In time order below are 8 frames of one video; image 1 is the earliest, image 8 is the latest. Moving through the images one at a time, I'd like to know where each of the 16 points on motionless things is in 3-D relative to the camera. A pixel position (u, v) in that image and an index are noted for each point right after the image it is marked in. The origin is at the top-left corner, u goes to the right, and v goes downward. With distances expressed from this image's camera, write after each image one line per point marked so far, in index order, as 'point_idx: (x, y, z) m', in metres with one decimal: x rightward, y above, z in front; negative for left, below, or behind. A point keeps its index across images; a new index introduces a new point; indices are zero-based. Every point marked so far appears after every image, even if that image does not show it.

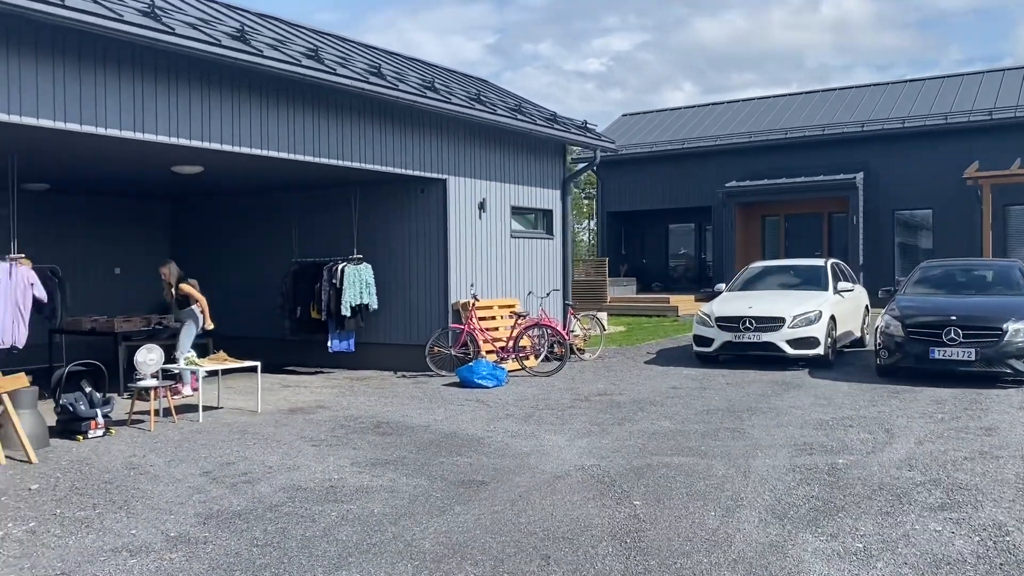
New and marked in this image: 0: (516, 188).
0: (+0.1, +1.4, +12.3) m
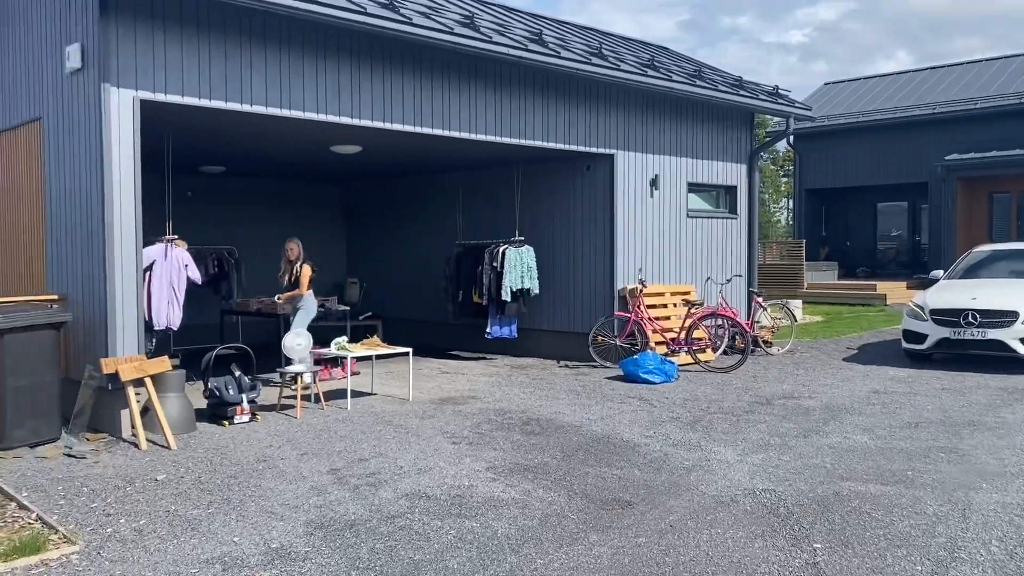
0: (+2.3, +1.6, +11.2) m
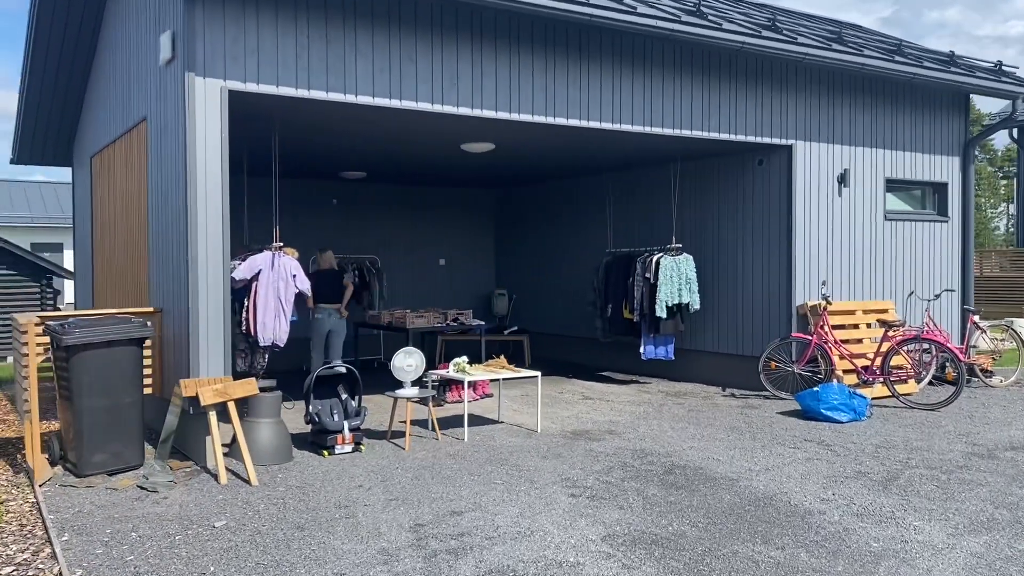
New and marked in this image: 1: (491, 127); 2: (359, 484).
0: (+4.1, +1.4, +9.4) m
1: (-0.2, +1.4, +7.7) m
2: (-1.0, -1.2, +5.5) m
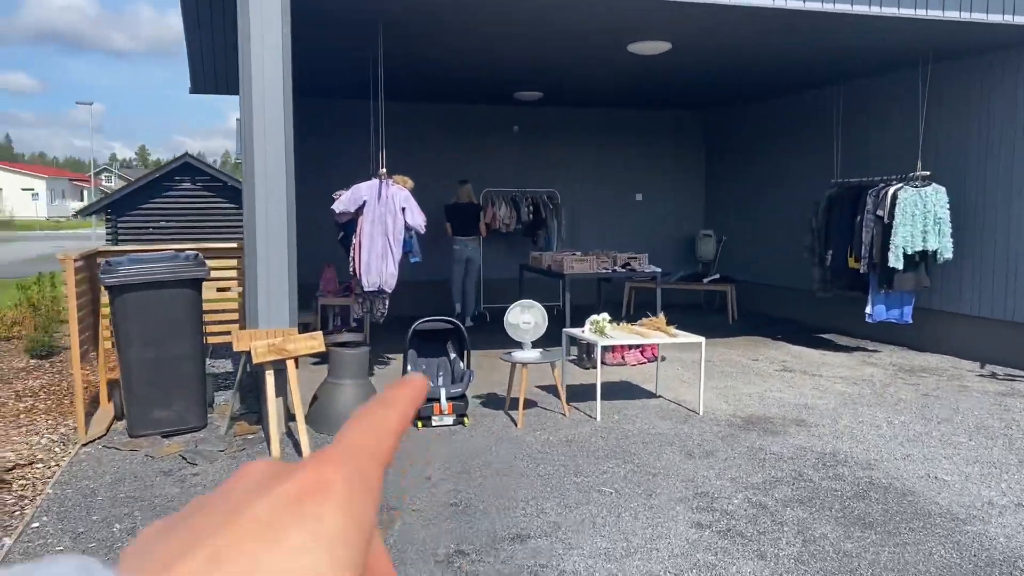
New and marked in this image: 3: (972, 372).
0: (+5.6, +1.8, +6.4) m
1: (+1.0, +1.8, +6.0) m
2: (-0.4, -0.9, +4.3) m
3: (+3.5, -0.6, +6.7) m
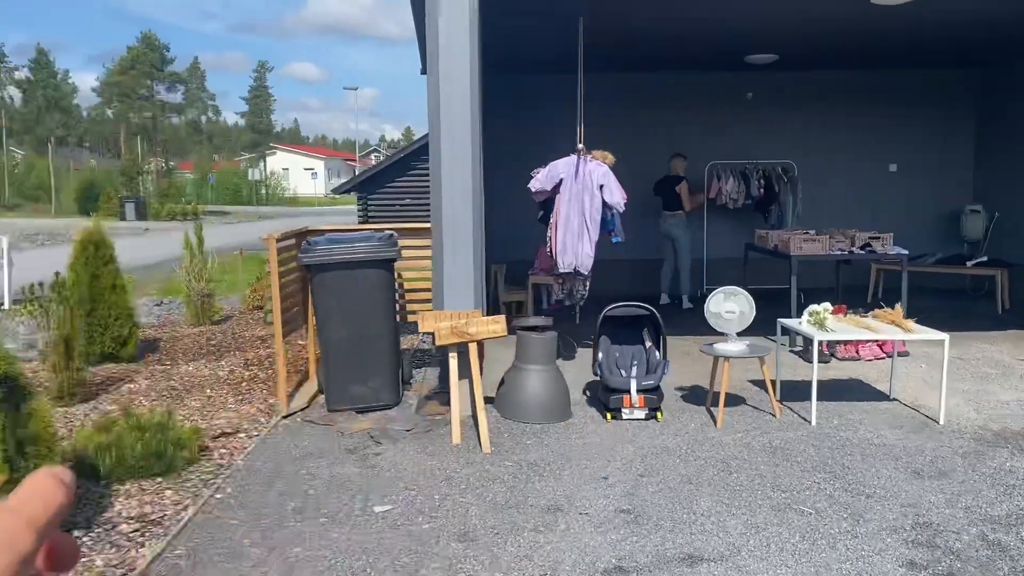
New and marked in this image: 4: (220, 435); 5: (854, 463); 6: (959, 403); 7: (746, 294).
0: (+6.8, +1.8, +4.3) m
1: (+2.3, +1.9, +5.1) m
2: (+0.4, -0.8, +4.0) m
3: (+4.8, -0.6, +5.2) m
4: (-1.5, -0.8, +4.6) m
5: (+1.6, -0.8, +4.1) m
6: (+2.6, -0.7, +5.1) m
7: (+1.3, 0.0, +4.7) m
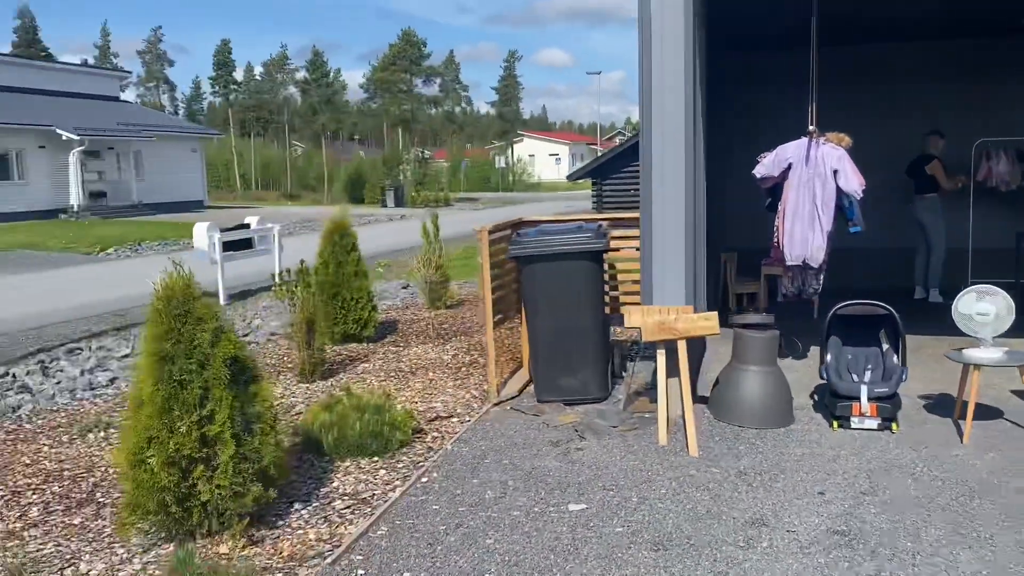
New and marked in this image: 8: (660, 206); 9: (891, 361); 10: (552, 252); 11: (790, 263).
0: (+7.6, +1.7, +2.2) m
1: (+3.4, +1.9, +4.2) m
2: (+1.3, -0.8, +3.6) m
3: (+5.9, -0.6, +3.6) m
4: (-0.4, -0.7, +4.8) m
5: (+2.4, -0.8, +3.5) m
6: (+3.7, -0.7, +4.2) m
7: (+2.3, 0.0, +4.1) m
8: (+0.8, +0.4, +4.5) m
9: (+2.0, -0.4, +4.6) m
10: (+0.2, +0.2, +4.8) m
11: (+1.6, +0.1, +5.2) m
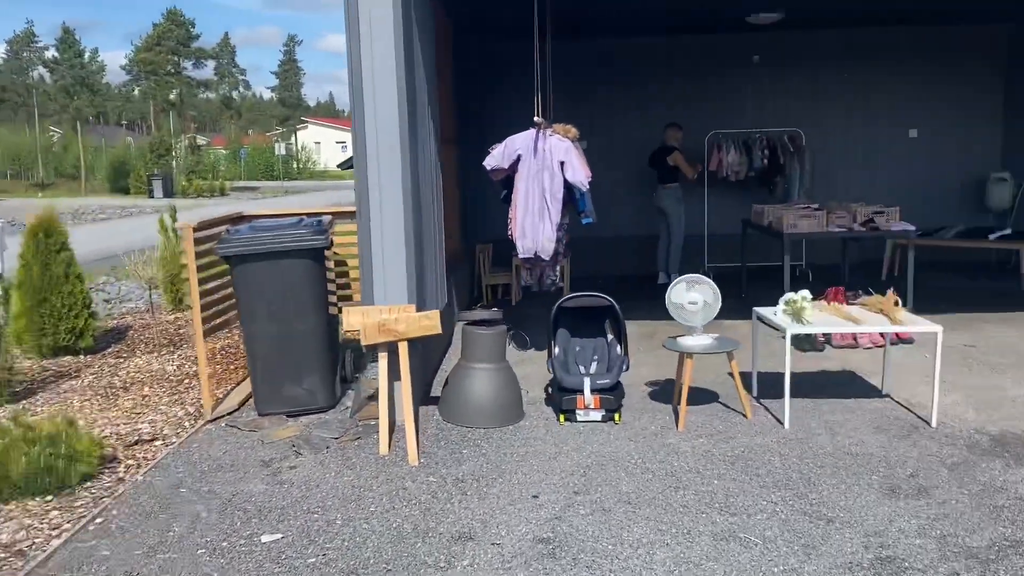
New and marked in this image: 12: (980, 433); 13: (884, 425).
0: (+6.5, +1.9, +3.5) m
1: (+2.0, +2.0, +4.5) m
2: (+0.1, -0.8, +3.5) m
3: (+4.6, -0.5, +4.6) m
4: (-1.8, -0.8, +4.3) m
5: (+1.3, -0.8, +3.6) m
6: (+2.3, -0.6, +4.6) m
7: (+1.0, 0.0, +4.2) m
8: (-0.6, +0.4, +4.2) m
9: (+0.5, -0.3, +4.6) m
10: (-1.2, +0.2, +4.4) m
11: (+0.1, +0.2, +5.1) m
12: (+2.2, -0.7, +4.1) m
13: (+1.8, -0.7, +4.2) m
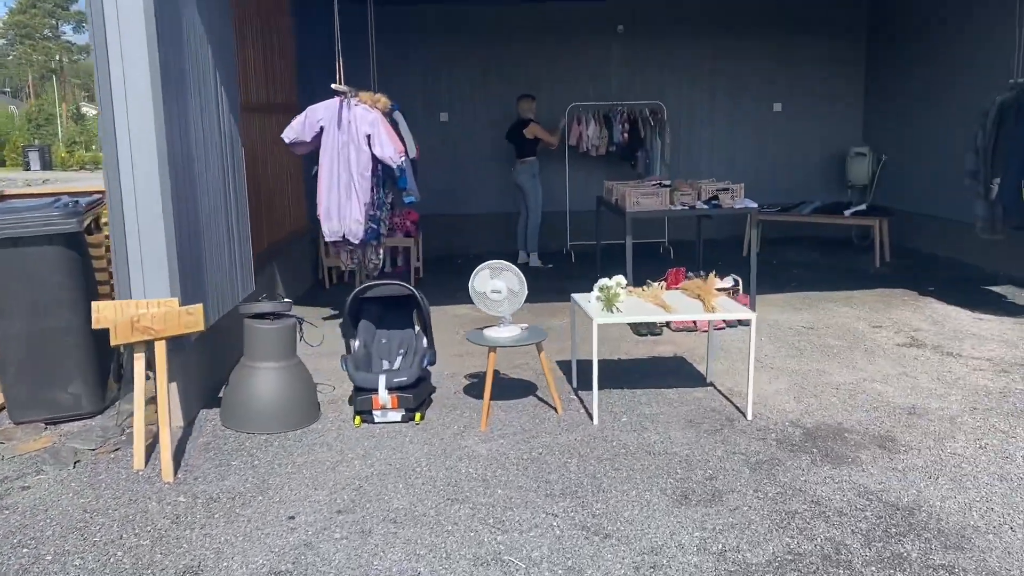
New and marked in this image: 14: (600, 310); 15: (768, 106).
0: (+5.5, +2.0, +3.6) m
1: (+1.0, +2.1, +4.2) m
2: (-0.8, -0.8, +3.1) m
3: (+3.6, -0.4, +4.6) m
4: (-2.8, -0.7, +3.7) m
5: (+0.4, -0.7, +3.3) m
6: (+1.3, -0.5, +4.4) m
7: (0.0, +0.1, +3.9) m
8: (-1.6, +0.5, +3.7) m
9: (-0.4, -0.3, +4.2) m
10: (-2.2, +0.2, +3.8) m
11: (-1.0, +0.3, +4.7) m
12: (+1.2, -0.6, +3.8) m
13: (+0.8, -0.6, +3.9) m
14: (+0.4, -0.1, +4.1) m
15: (+2.5, +1.8, +8.8) m
